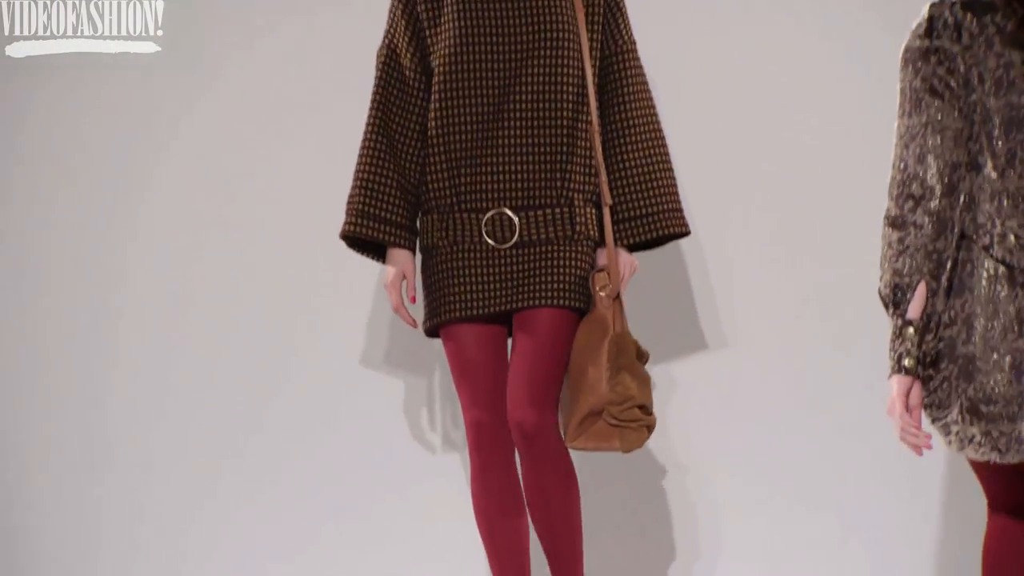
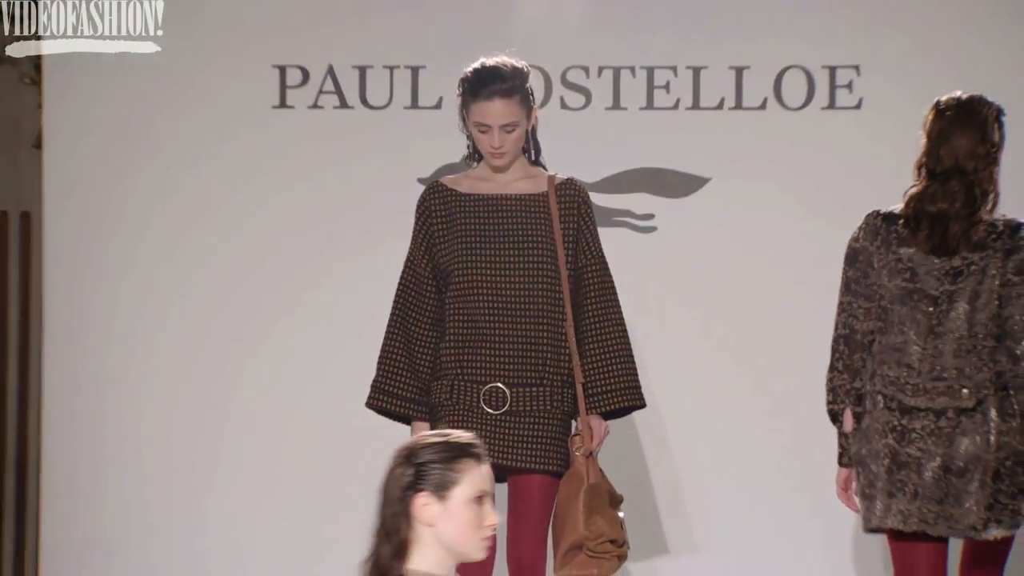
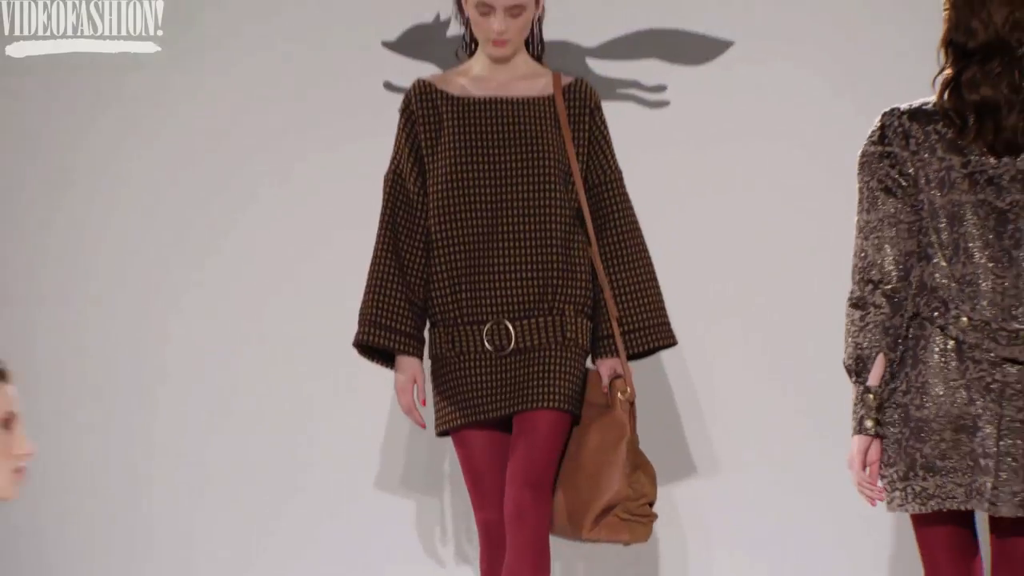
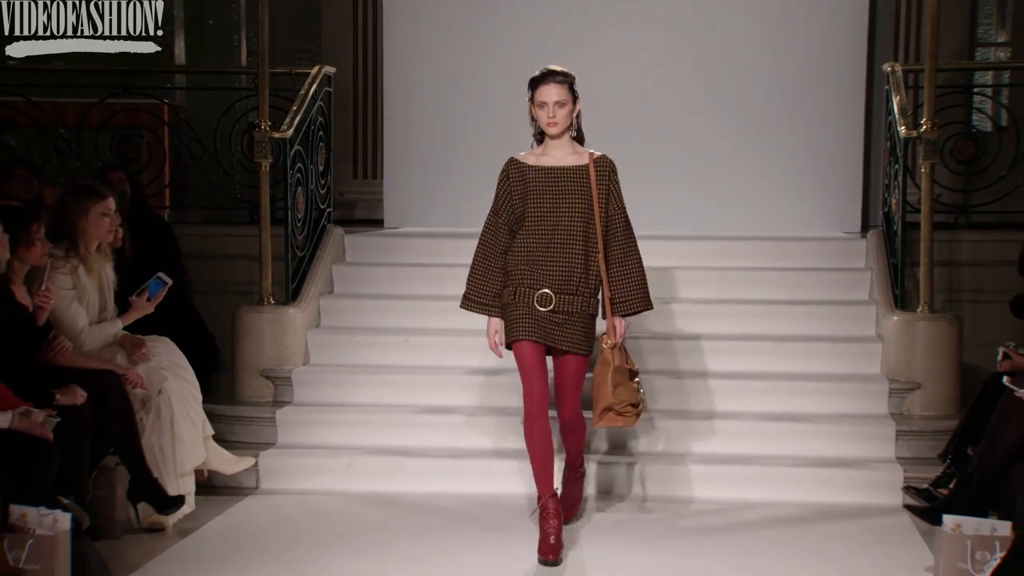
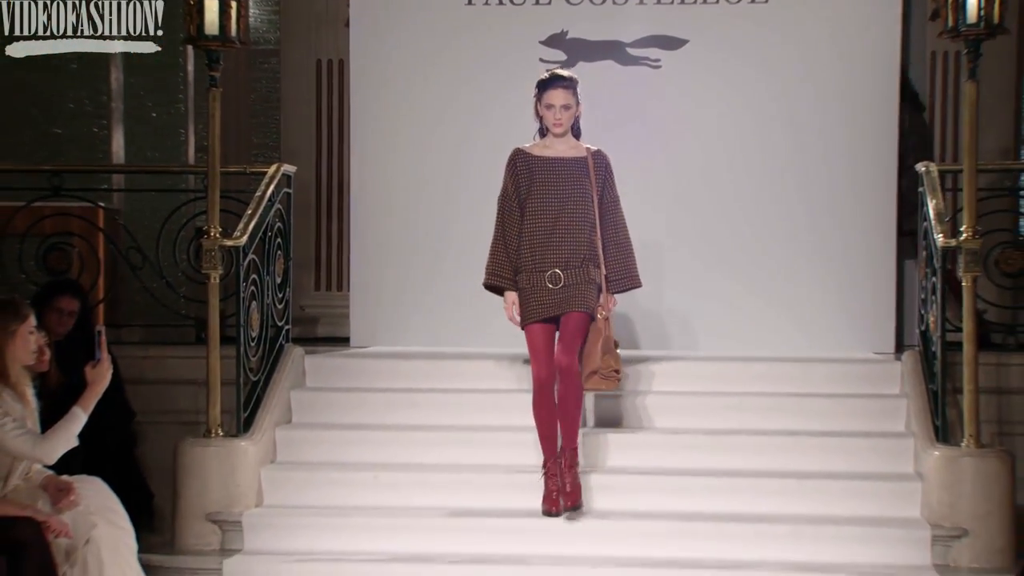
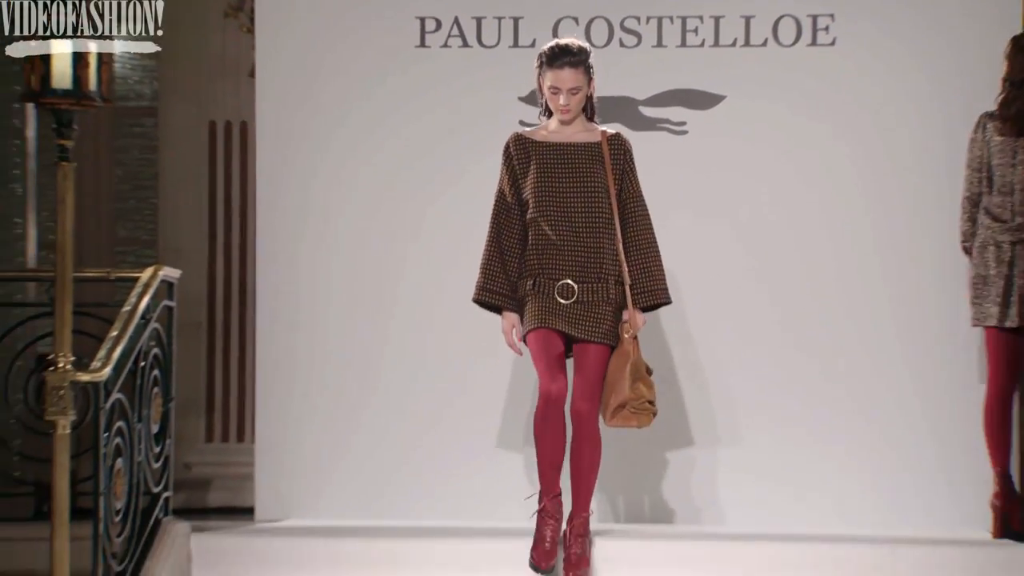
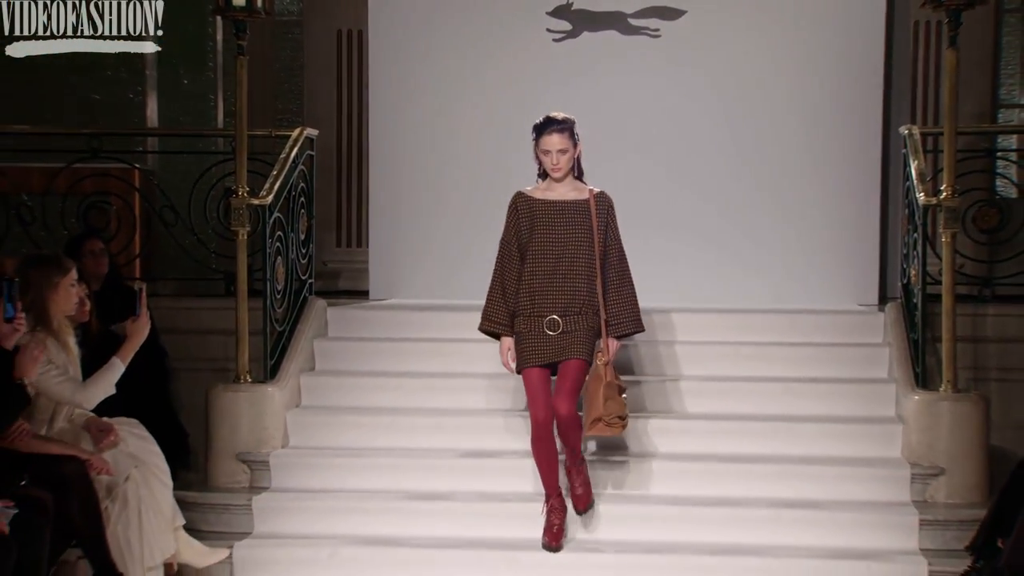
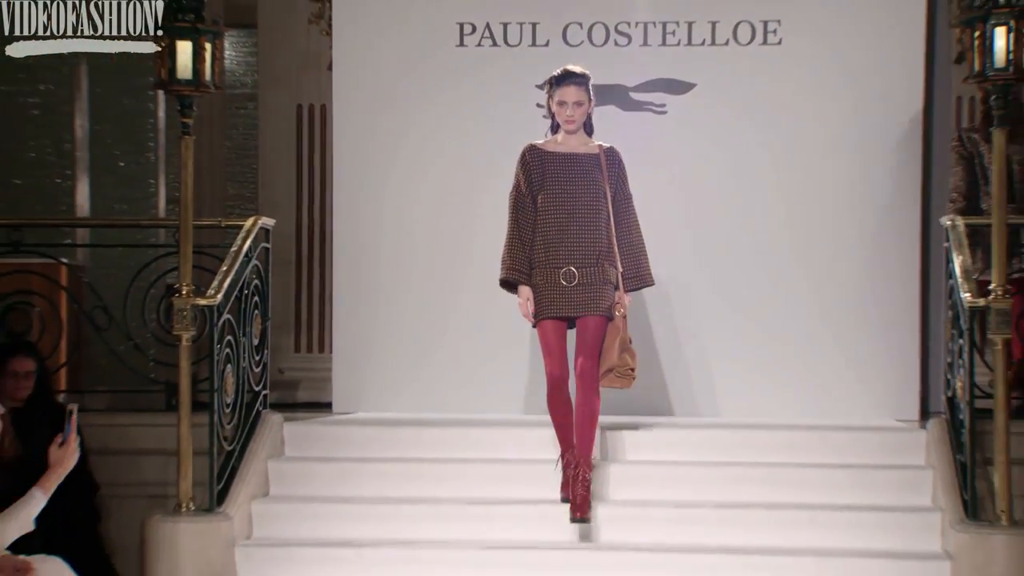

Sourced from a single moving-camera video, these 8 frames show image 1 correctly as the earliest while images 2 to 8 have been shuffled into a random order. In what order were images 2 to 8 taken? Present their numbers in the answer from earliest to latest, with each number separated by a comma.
3, 2, 6, 8, 5, 7, 4
